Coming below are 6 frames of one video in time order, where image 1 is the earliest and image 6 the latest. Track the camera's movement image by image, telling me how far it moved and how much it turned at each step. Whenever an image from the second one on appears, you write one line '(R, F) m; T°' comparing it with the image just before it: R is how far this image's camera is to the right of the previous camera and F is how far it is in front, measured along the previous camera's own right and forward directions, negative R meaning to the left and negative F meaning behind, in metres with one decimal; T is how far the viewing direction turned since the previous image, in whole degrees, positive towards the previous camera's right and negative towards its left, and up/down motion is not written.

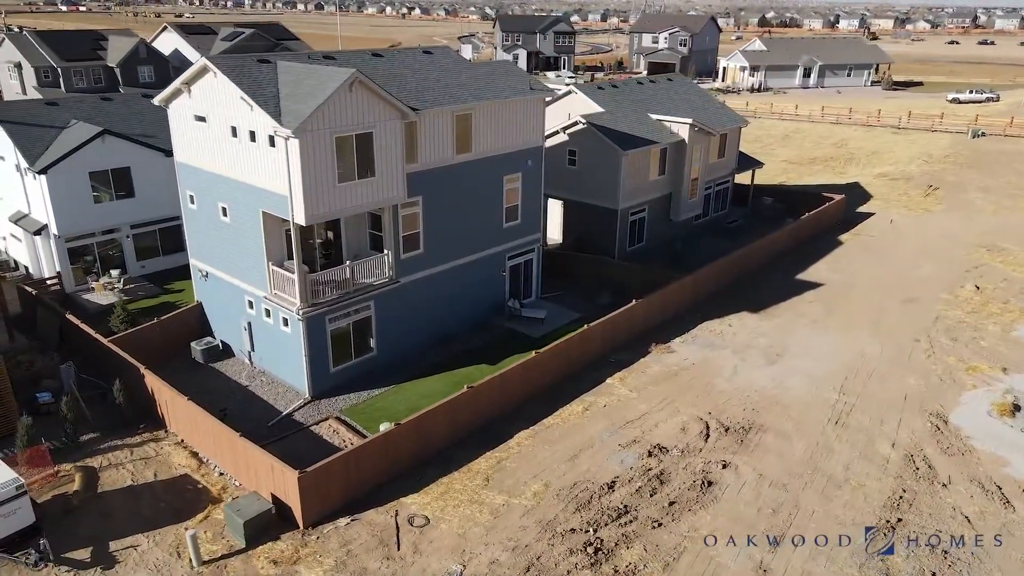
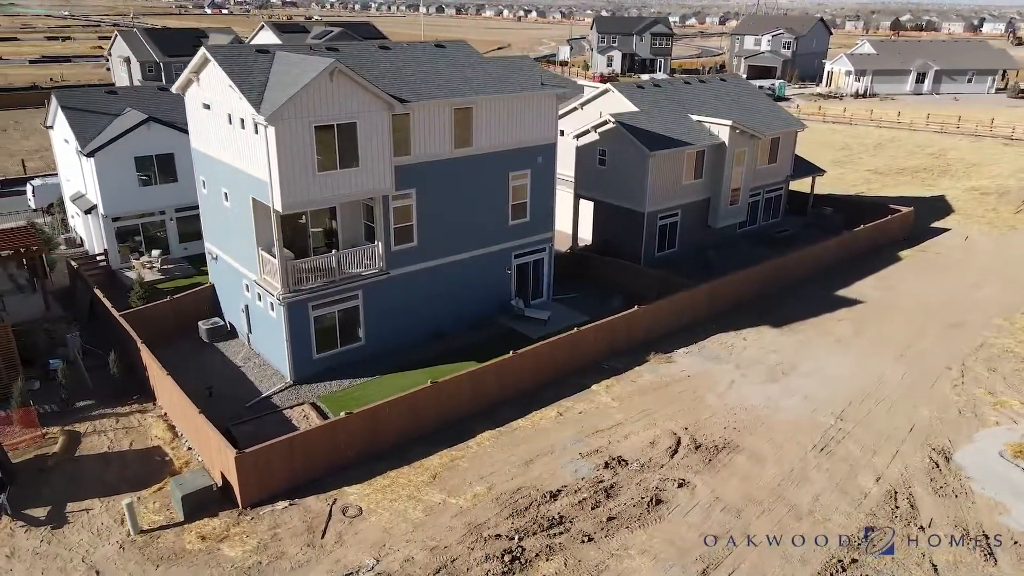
(+3.4, +0.7) m; -8°
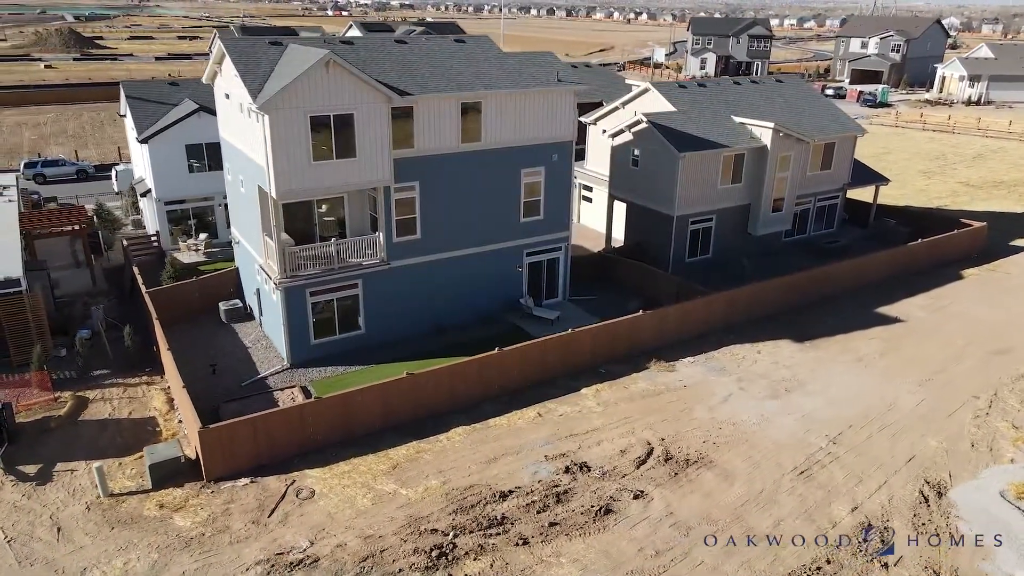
(+3.0, +0.4) m; -8°
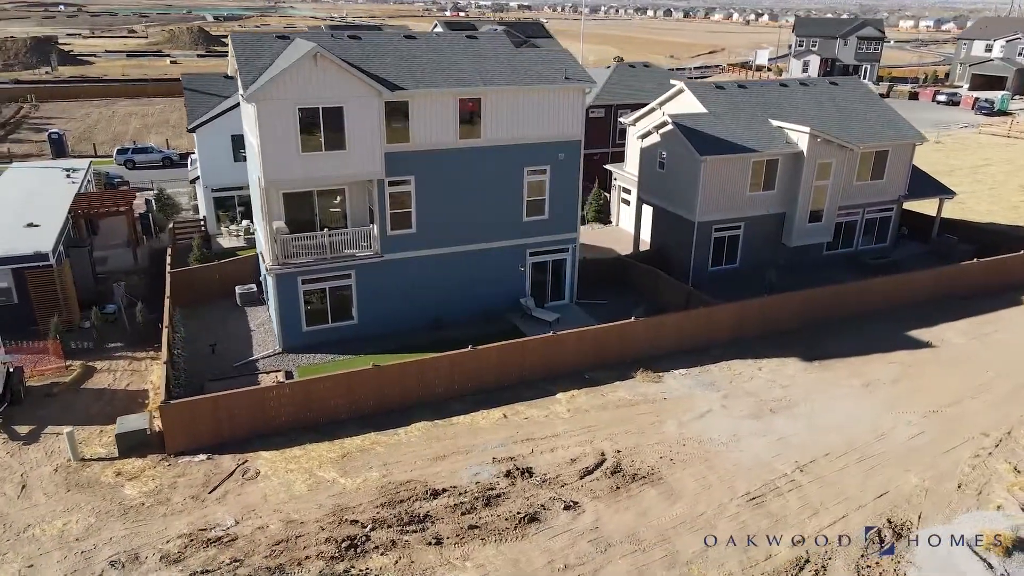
(+3.4, +0.5) m; -8°
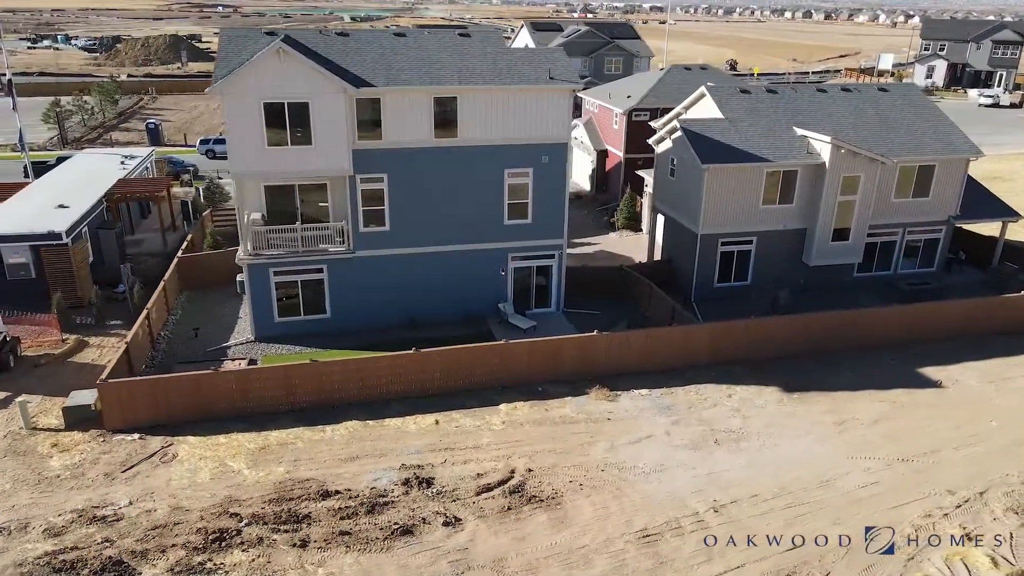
(+4.4, +1.0) m; -9°
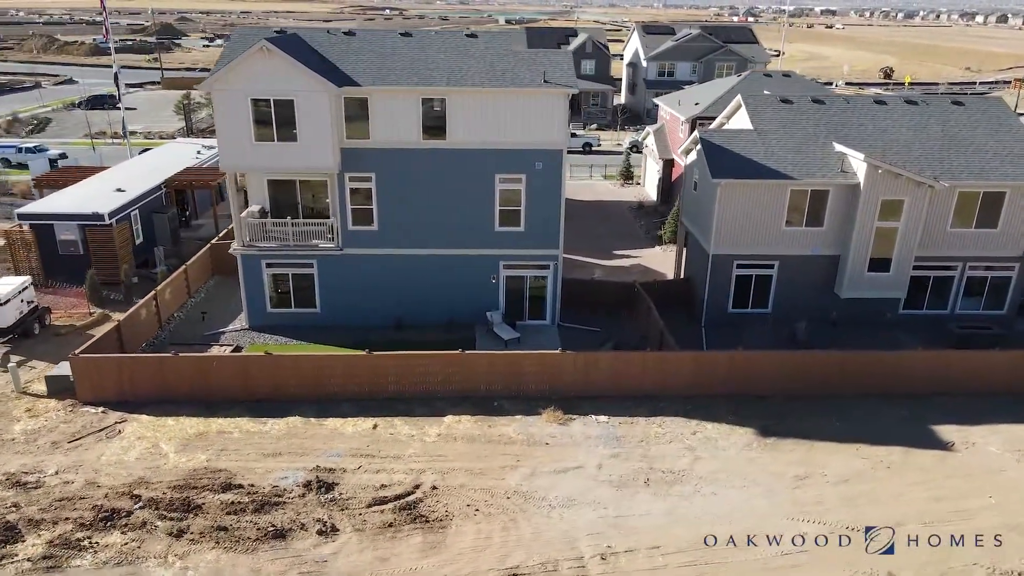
(+4.7, +1.2) m; -11°
